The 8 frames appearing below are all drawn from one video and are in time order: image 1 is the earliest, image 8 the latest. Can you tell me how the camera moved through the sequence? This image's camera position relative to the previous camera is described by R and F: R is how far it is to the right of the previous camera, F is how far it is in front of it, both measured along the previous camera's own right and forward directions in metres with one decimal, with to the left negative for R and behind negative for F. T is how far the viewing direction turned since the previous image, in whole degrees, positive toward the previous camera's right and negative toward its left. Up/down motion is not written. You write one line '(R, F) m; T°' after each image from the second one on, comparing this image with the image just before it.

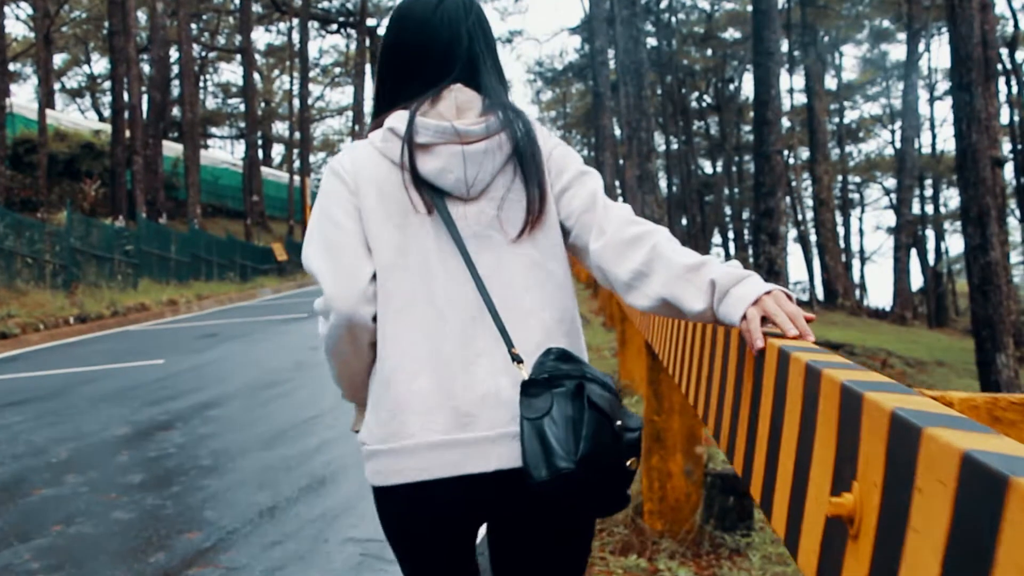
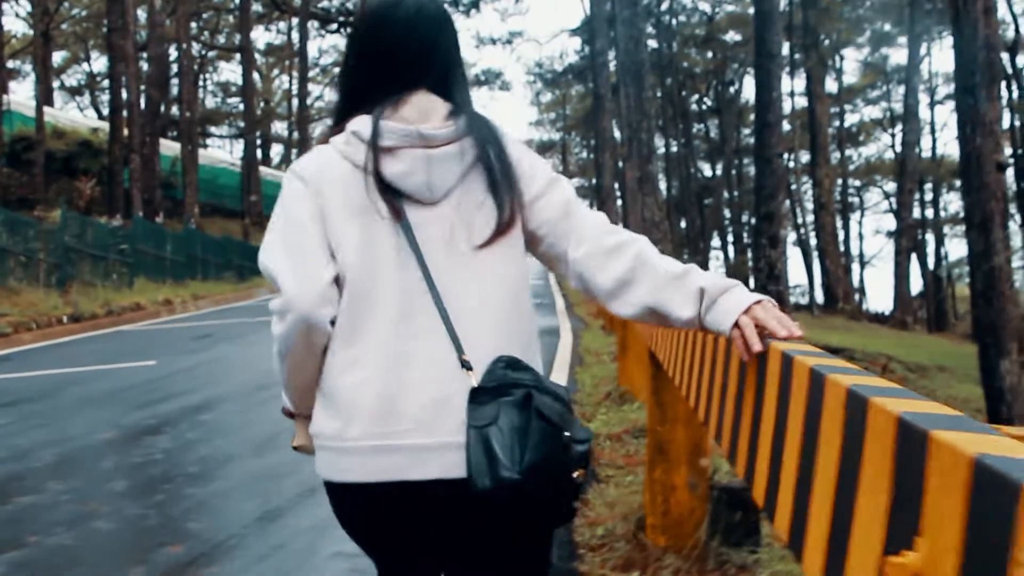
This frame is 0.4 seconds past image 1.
(0.0, +0.2) m; 0°
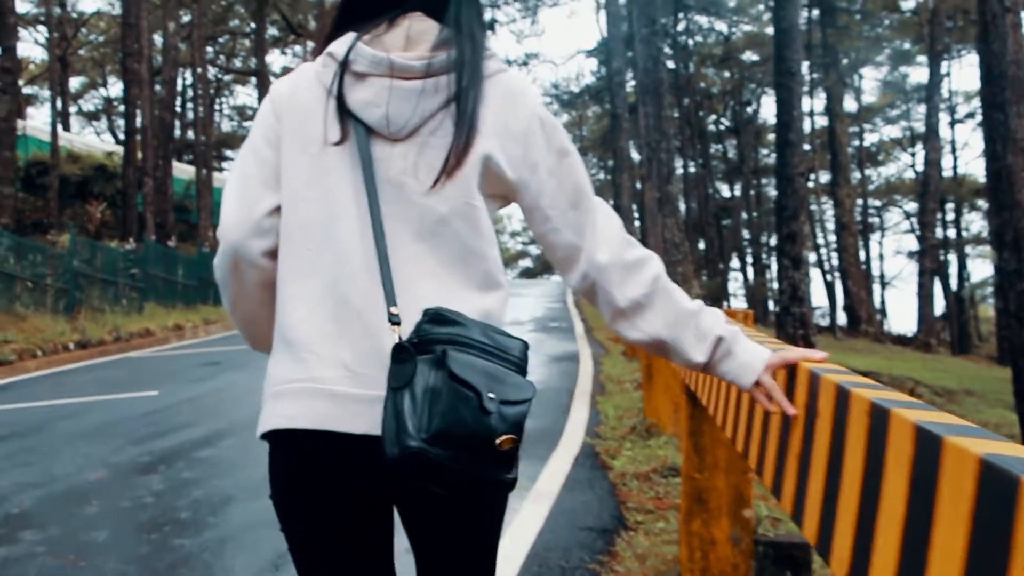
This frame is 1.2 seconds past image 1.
(0.0, +0.4) m; -1°
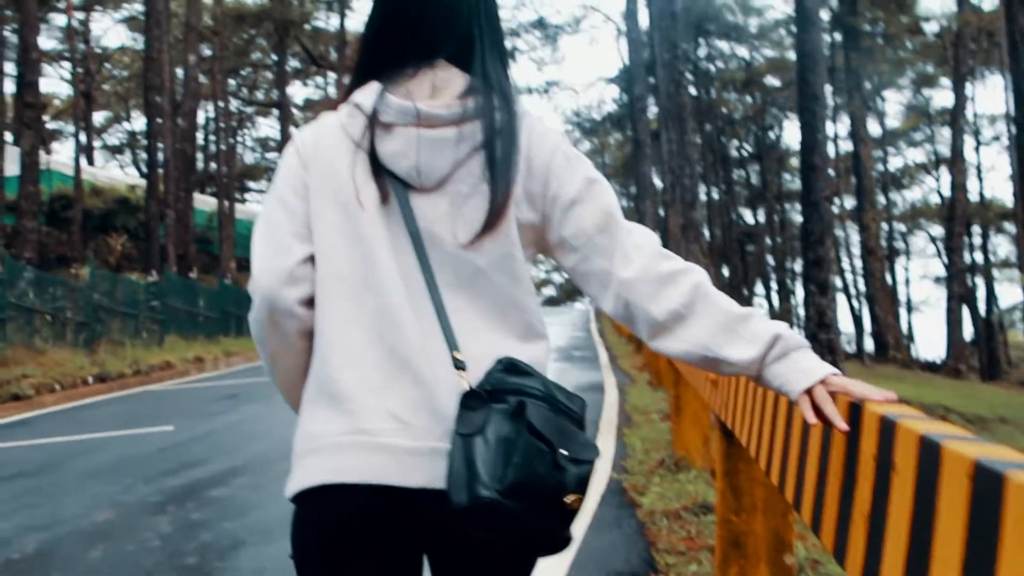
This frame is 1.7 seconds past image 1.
(0.0, +0.2) m; -1°
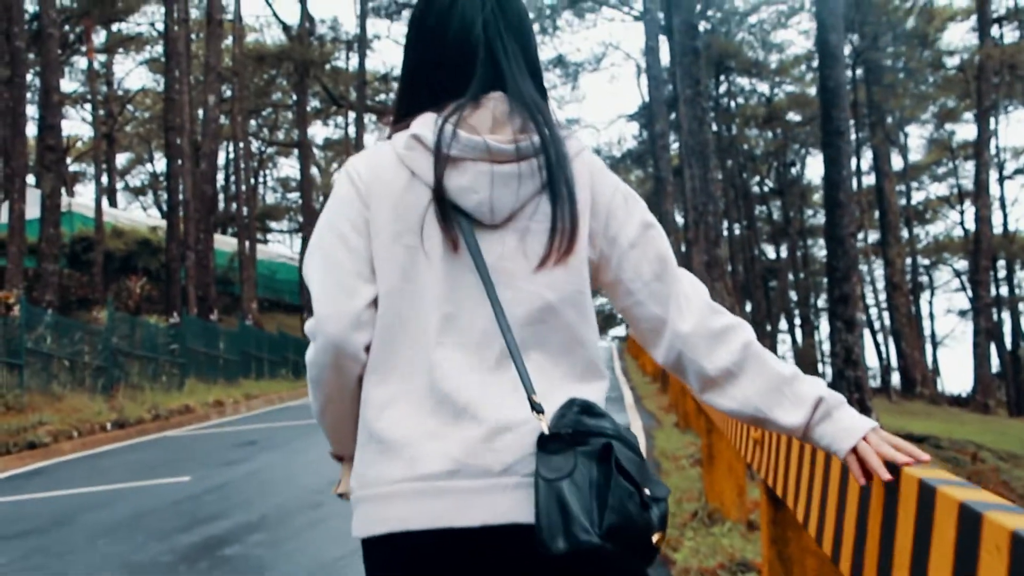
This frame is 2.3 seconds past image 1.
(0.0, +0.2) m; -1°
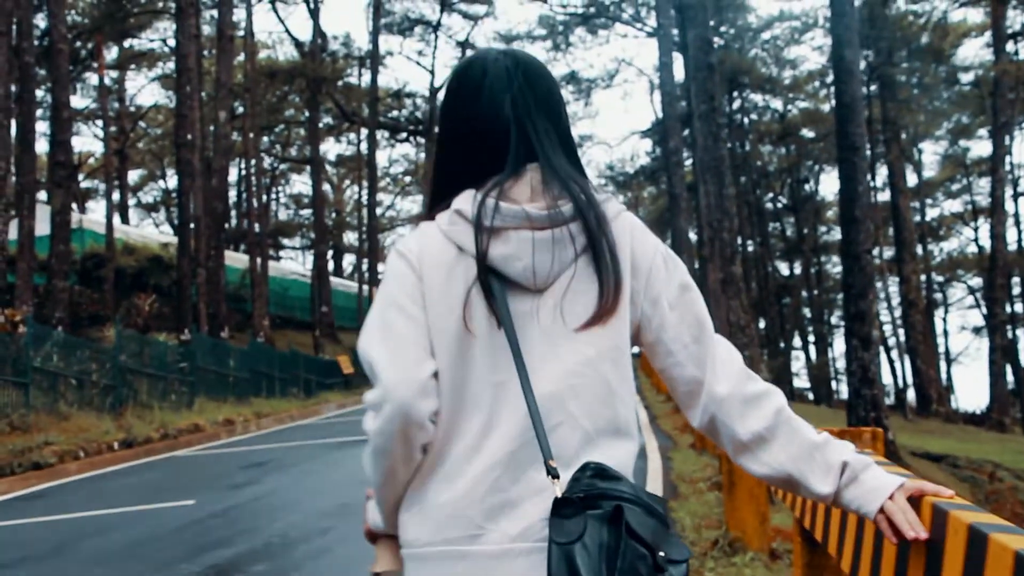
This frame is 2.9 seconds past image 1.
(0.0, +0.2) m; -1°
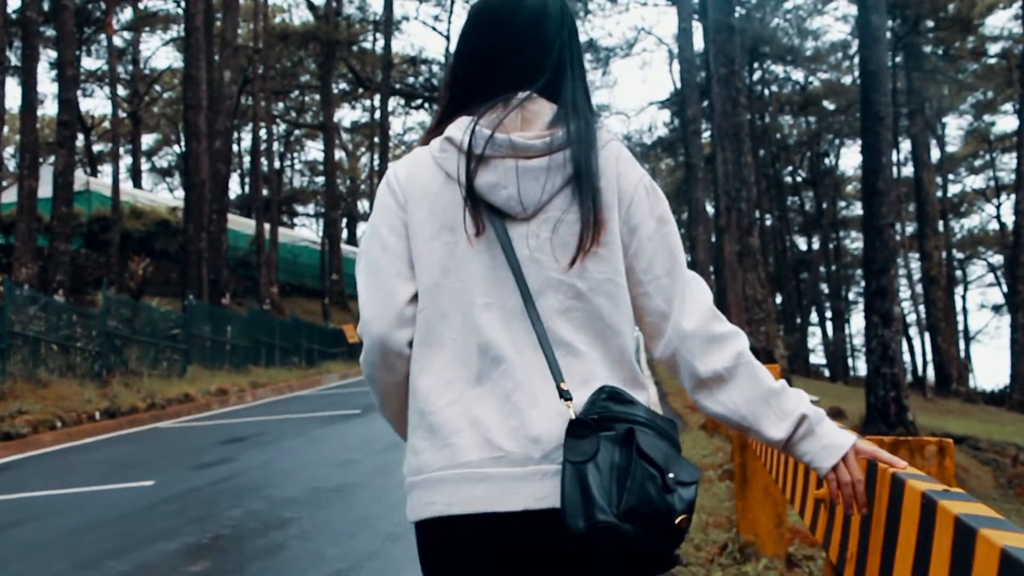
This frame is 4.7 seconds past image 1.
(+0.1, +0.8) m; -1°
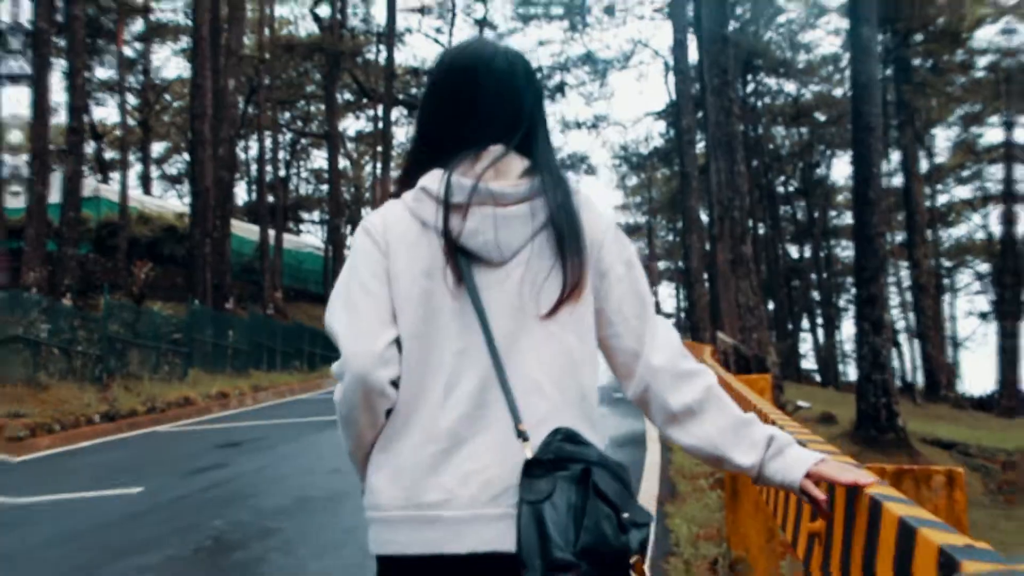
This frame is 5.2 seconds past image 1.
(+0.1, -0.2) m; 0°
